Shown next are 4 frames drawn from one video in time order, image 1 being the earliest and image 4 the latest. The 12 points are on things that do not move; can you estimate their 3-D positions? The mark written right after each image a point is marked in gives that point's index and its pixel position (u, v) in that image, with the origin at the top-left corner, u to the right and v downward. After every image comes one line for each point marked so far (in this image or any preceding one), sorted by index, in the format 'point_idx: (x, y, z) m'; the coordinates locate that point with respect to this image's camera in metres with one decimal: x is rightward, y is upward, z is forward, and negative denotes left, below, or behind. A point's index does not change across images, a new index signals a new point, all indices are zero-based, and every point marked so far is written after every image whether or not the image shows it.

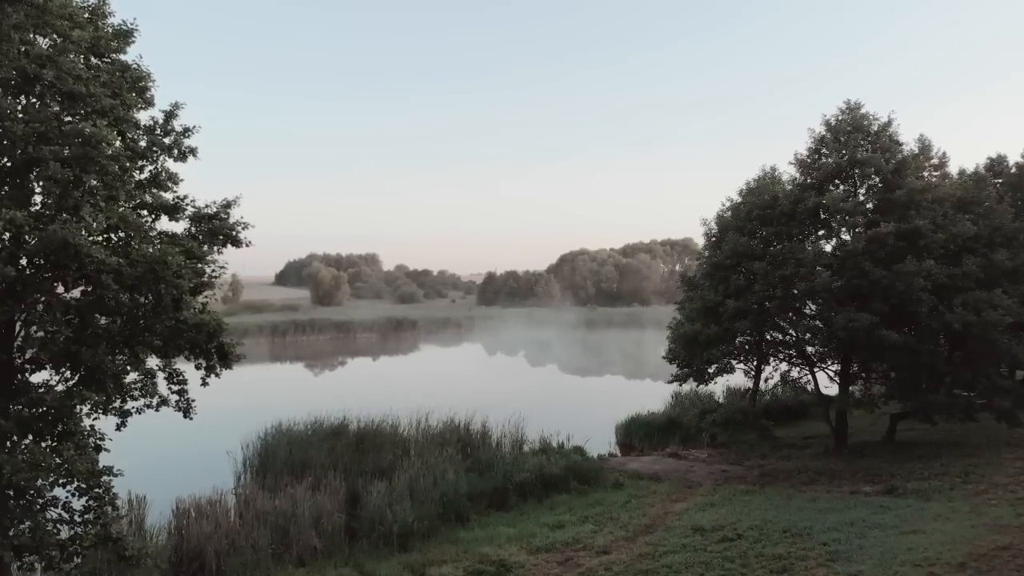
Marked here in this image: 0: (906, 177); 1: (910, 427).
0: (+7.5, +2.1, +11.4) m
1: (+9.1, -3.2, +13.6) m
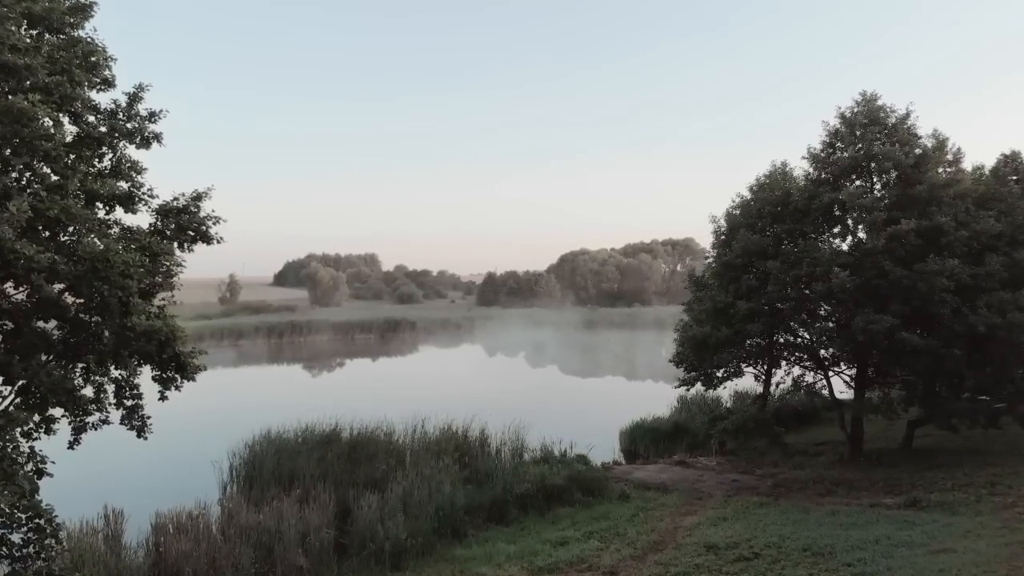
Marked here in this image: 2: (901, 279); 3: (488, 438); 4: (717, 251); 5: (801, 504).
0: (+7.5, +2.1, +10.8) m
1: (+9.1, -3.2, +13.1) m
2: (+6.5, +0.1, +10.0) m
3: (-0.5, -3.1, +12.2) m
4: (+4.7, +0.8, +13.5) m
5: (+4.6, -3.5, +9.5) m
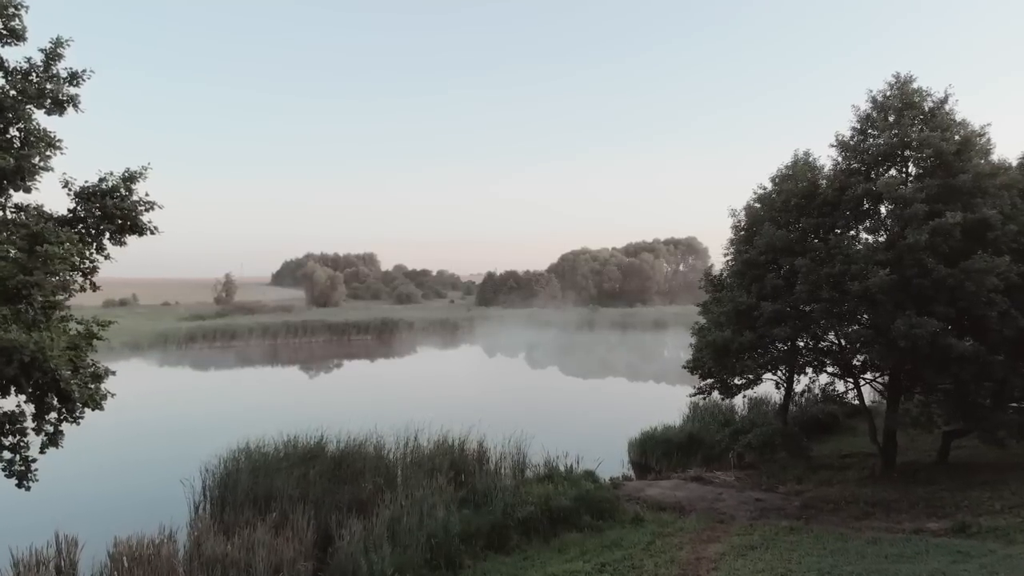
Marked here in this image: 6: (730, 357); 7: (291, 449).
0: (+7.5, +2.1, +9.8) m
1: (+9.1, -3.2, +12.1) m
2: (+6.6, +0.1, +9.0) m
3: (-0.5, -3.1, +11.2) m
4: (+4.7, +0.8, +12.5) m
5: (+4.7, -3.5, +8.5) m
6: (+4.1, -1.3, +11.4) m
7: (-3.9, -2.9, +10.6) m
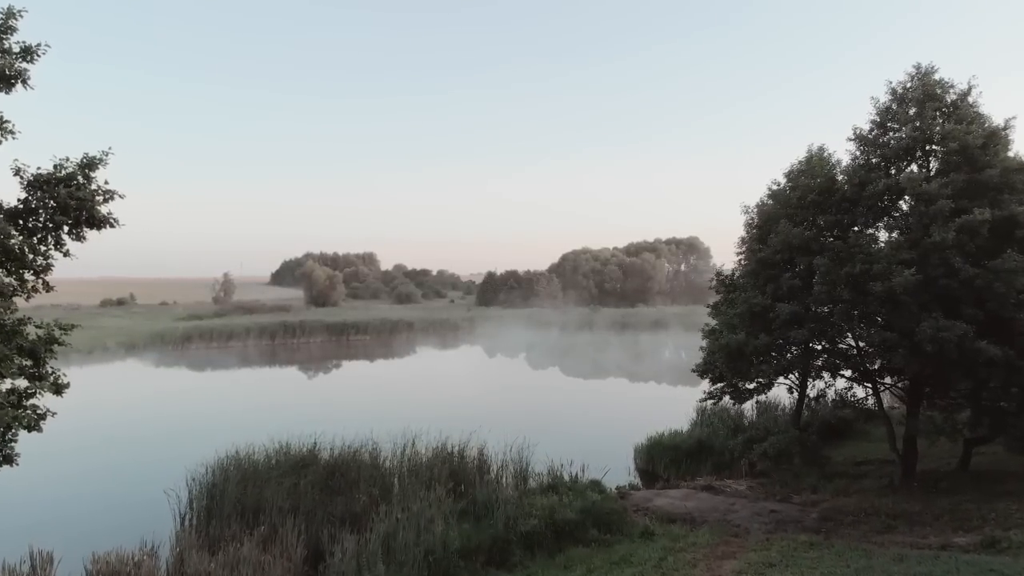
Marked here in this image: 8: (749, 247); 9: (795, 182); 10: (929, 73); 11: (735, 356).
0: (+7.6, +2.1, +9.3) m
1: (+9.1, -3.2, +11.6) m
2: (+6.6, +0.1, +8.5) m
3: (-0.4, -3.1, +10.7) m
4: (+4.7, +0.8, +12.0) m
5: (+4.7, -3.5, +8.0) m
6: (+4.2, -1.3, +10.9) m
7: (-3.9, -2.9, +10.1) m
8: (+4.7, +0.8, +12.0) m
9: (+5.1, +1.9, +10.8) m
10: (+7.2, +3.7, +10.2) m
11: (+4.1, -1.3, +11.0) m
